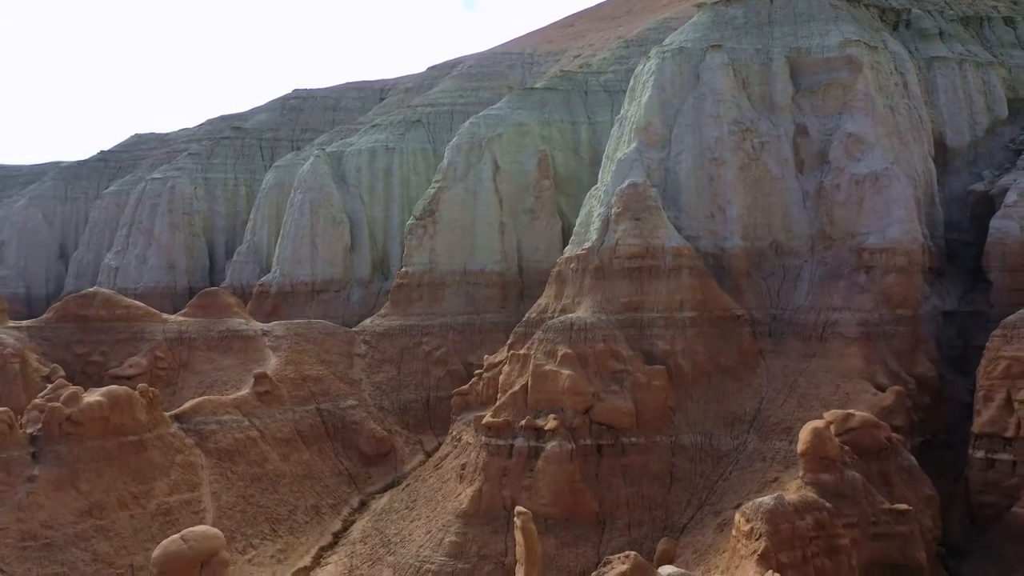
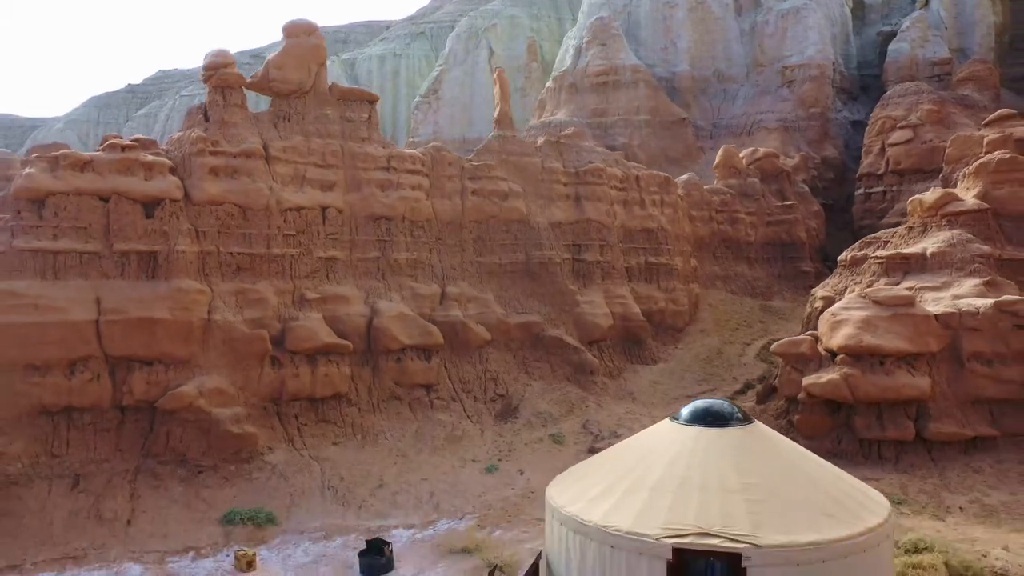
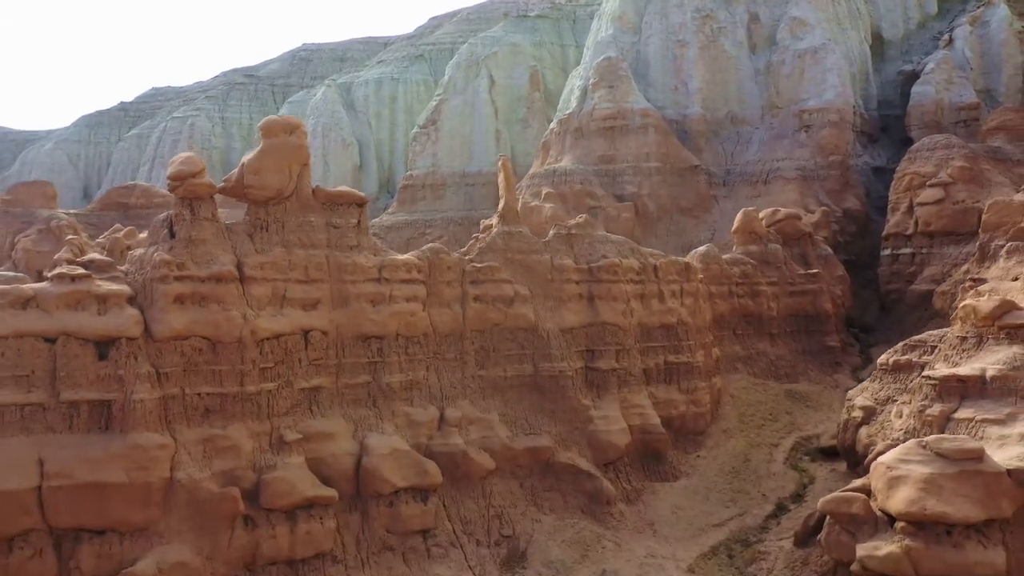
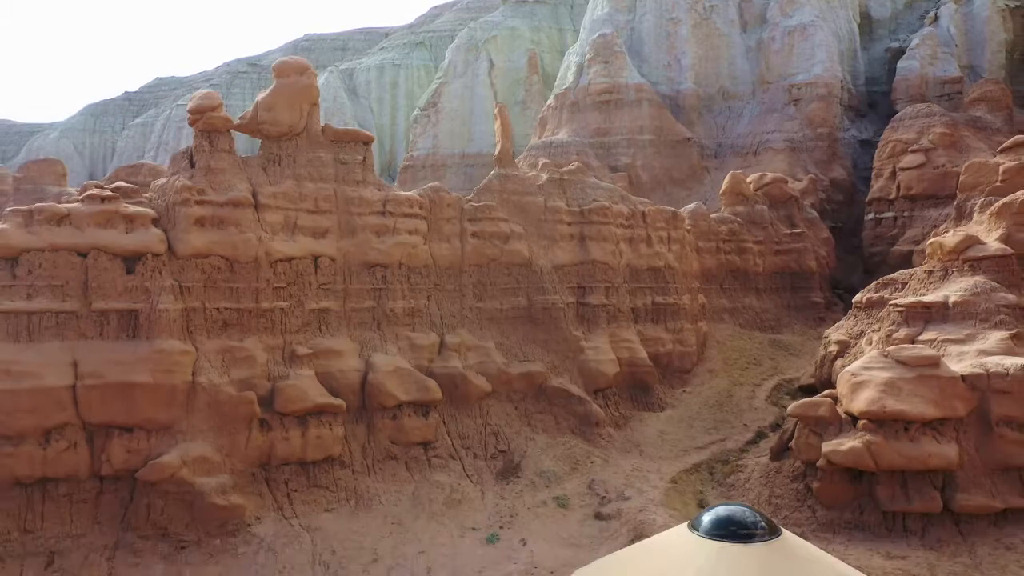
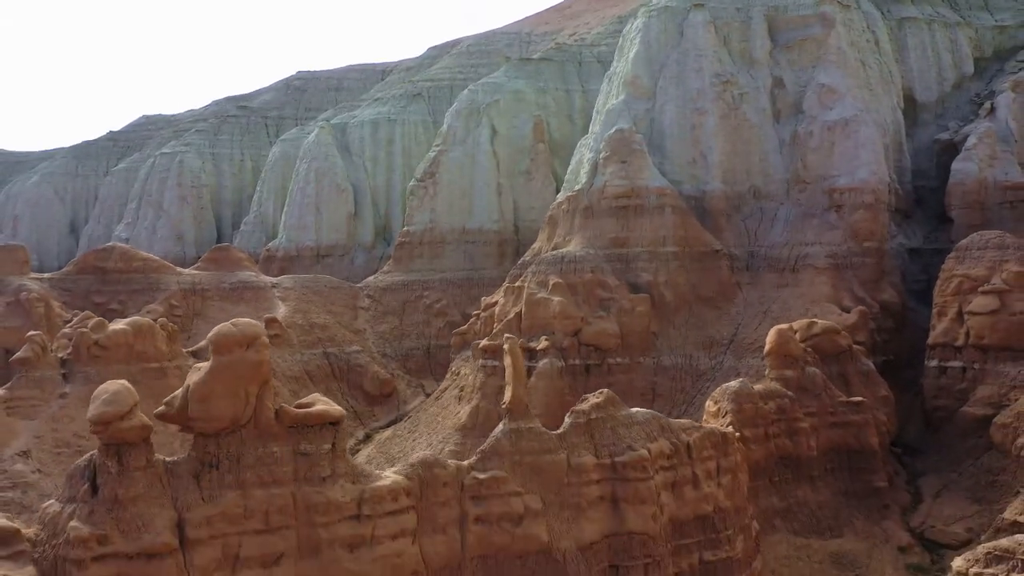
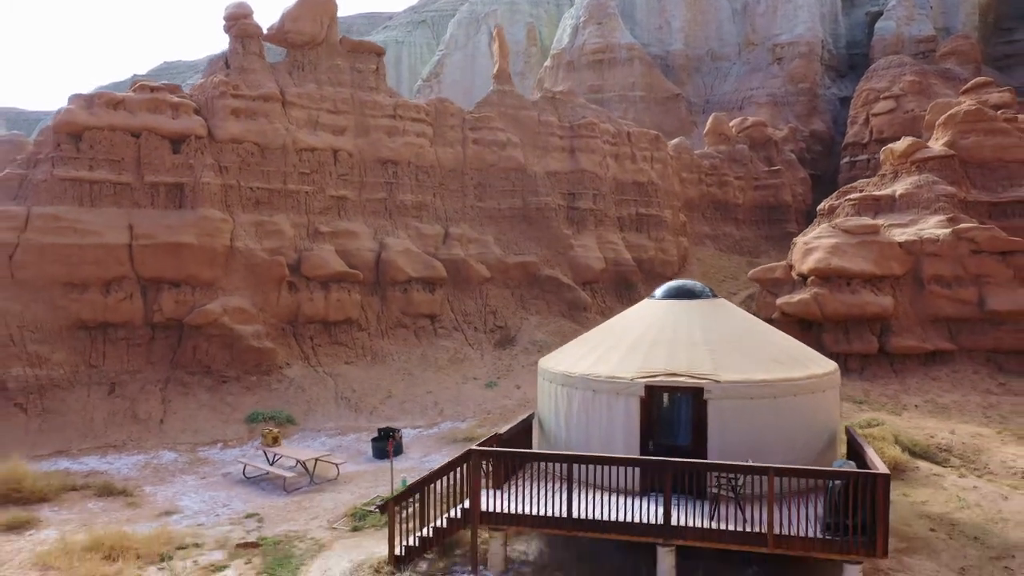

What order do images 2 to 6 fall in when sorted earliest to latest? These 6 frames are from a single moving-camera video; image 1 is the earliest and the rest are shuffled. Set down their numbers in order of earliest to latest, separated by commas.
5, 3, 4, 2, 6
